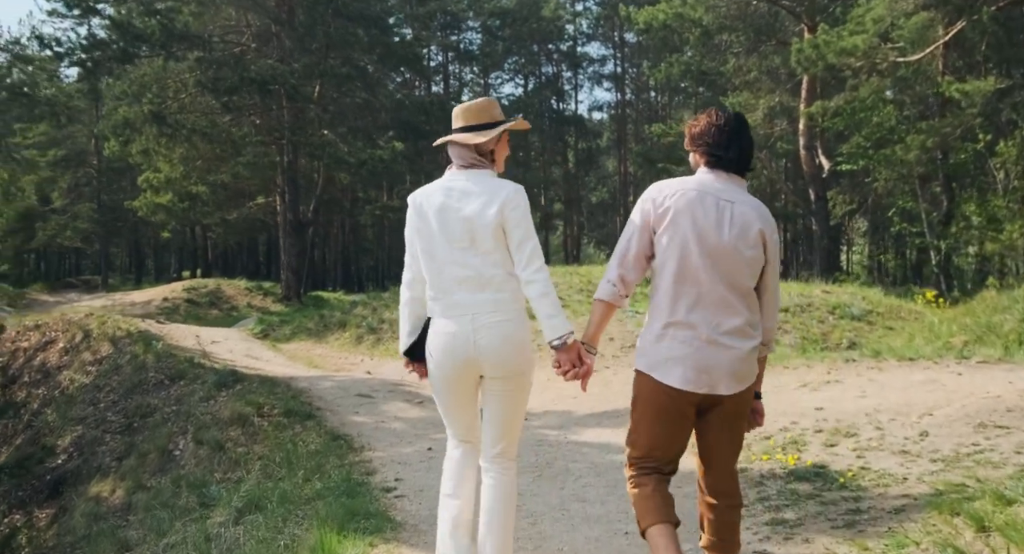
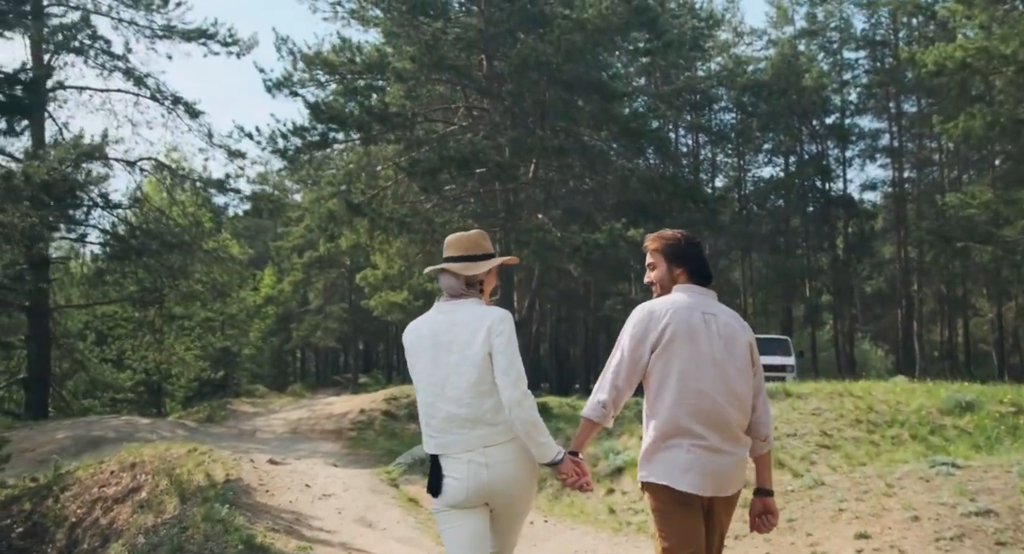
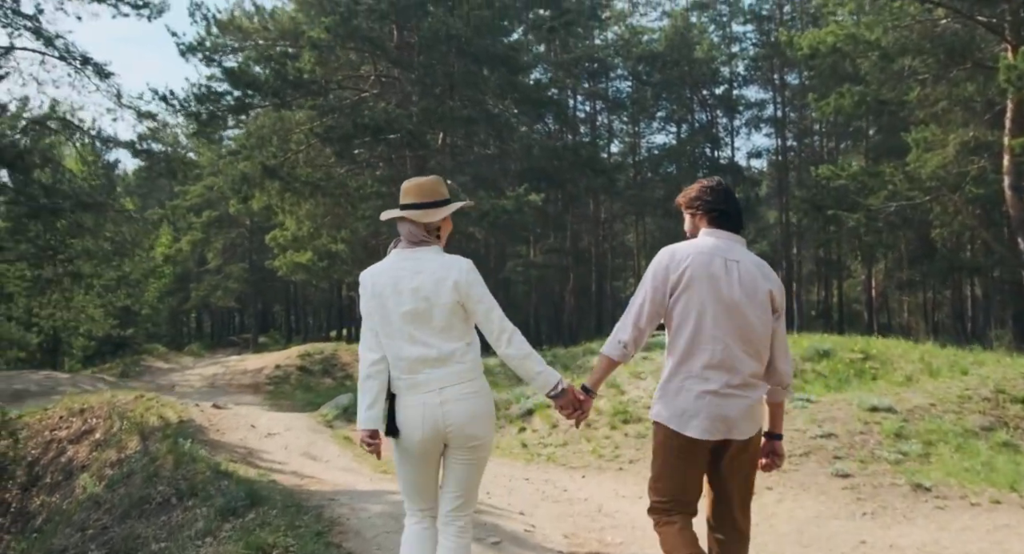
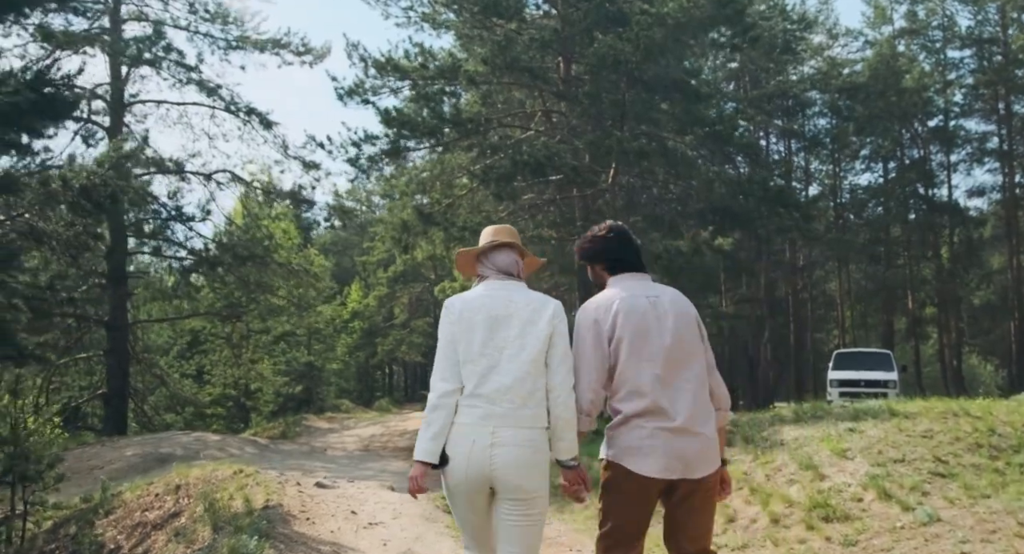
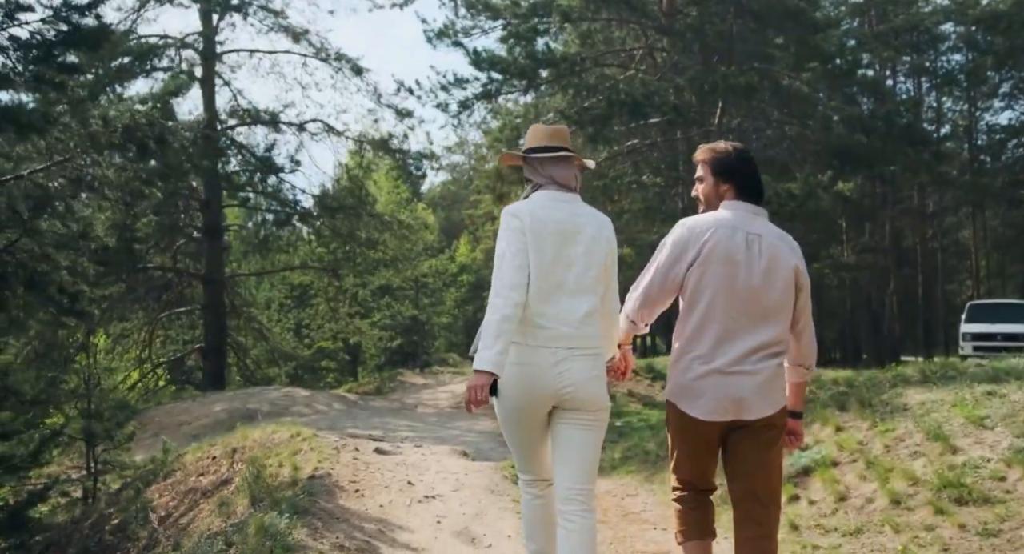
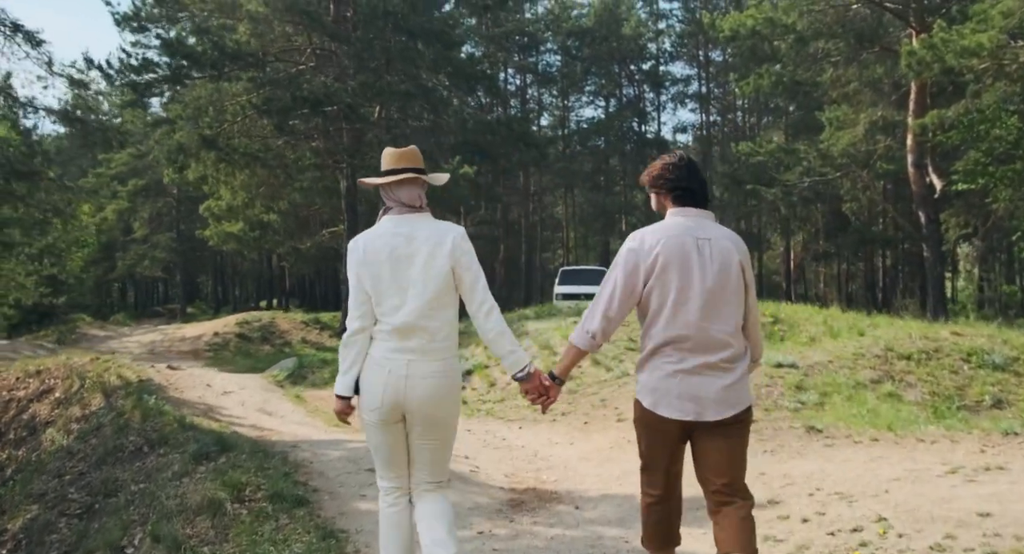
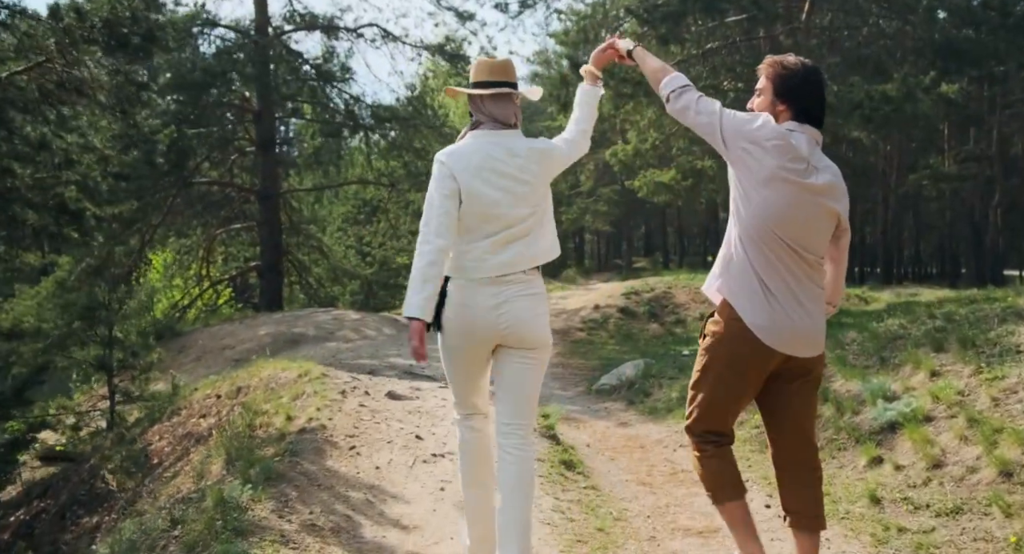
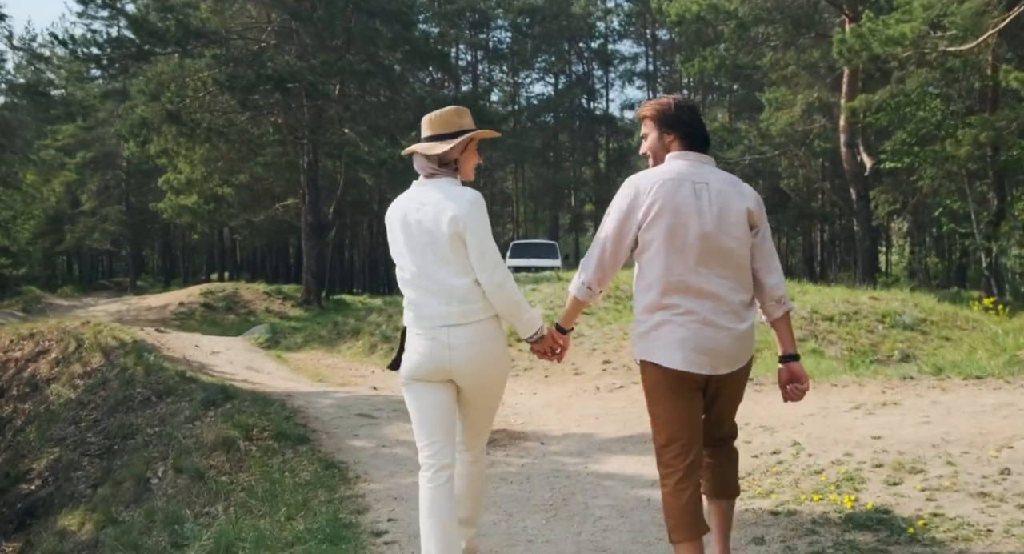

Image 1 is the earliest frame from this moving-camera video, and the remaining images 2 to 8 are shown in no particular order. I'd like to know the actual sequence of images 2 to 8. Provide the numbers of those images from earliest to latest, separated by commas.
8, 6, 3, 2, 4, 5, 7
